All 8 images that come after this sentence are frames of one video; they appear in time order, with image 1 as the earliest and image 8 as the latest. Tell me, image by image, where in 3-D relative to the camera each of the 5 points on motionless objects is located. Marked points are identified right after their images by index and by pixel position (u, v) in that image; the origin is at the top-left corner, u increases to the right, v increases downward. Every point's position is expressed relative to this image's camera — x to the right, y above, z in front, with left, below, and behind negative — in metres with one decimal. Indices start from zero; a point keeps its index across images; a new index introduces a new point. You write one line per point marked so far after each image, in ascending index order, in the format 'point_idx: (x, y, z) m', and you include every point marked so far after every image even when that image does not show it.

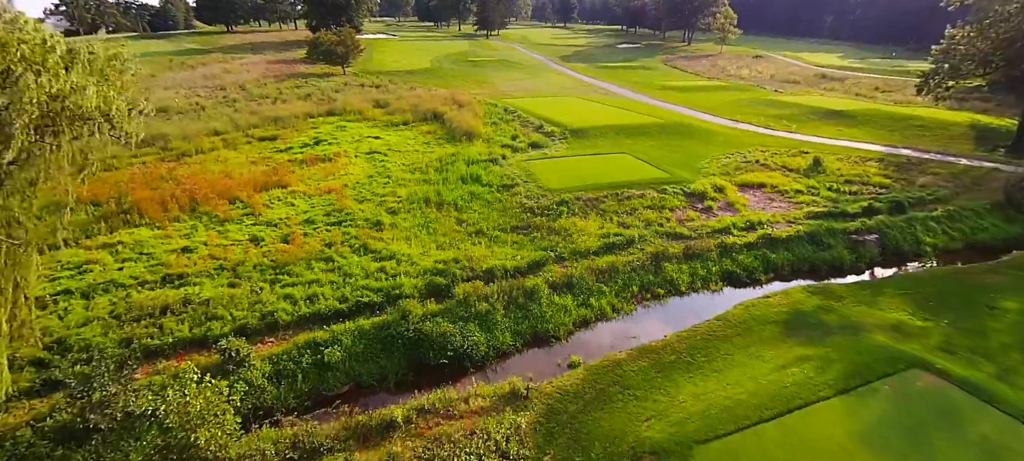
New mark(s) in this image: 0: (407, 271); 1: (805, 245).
0: (-3.1, -1.2, +14.5) m
1: (+10.3, -0.5, +17.6) m
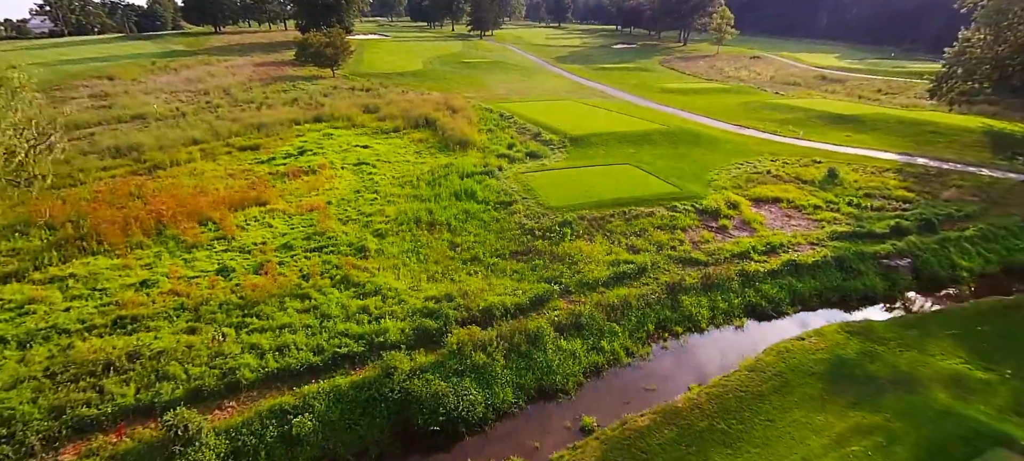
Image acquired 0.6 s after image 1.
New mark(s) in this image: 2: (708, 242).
0: (-3.1, -2.1, +12.8) m
1: (+10.2, -1.3, +16.0) m
2: (+6.9, -0.4, +17.7) m
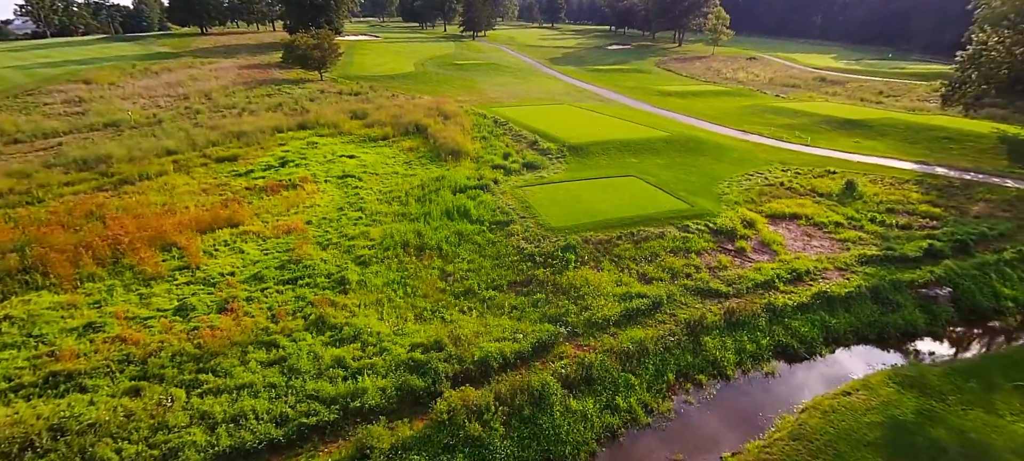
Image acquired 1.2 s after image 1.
0: (-3.1, -2.9, +11.0) m
1: (+10.2, -2.1, +14.4) m
2: (+6.8, -1.2, +16.0) m
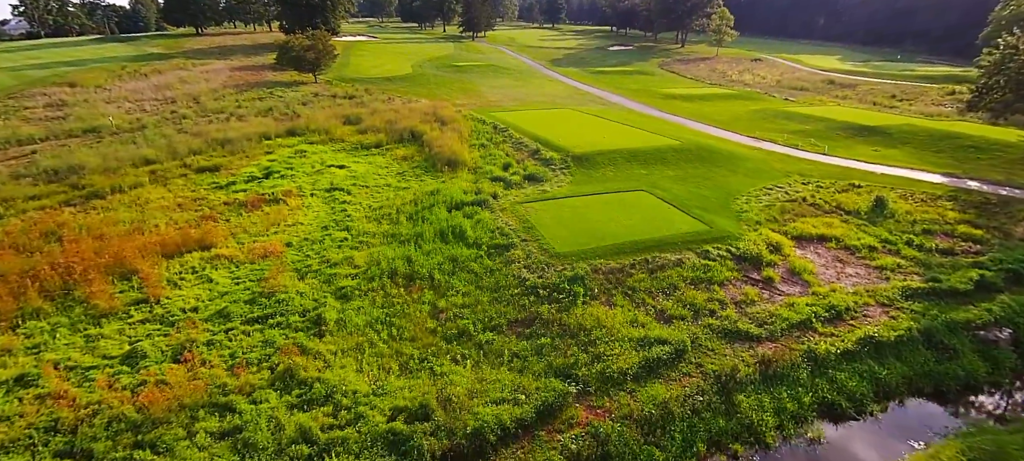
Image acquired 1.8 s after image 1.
0: (-3.0, -3.8, +9.2) m
1: (+10.2, -3.0, +12.6) m
2: (+6.8, -2.1, +14.2) m
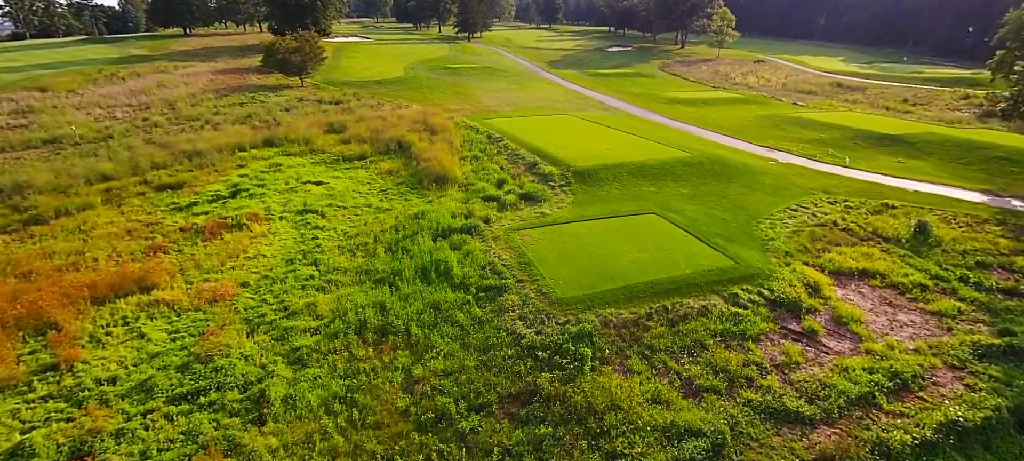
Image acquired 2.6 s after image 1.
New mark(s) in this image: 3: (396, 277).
0: (-3.2, -4.9, +6.6) m
1: (+10.0, -4.1, +10.0) m
2: (+6.7, -3.2, +11.7) m
3: (-3.6, -1.4, +15.5) m
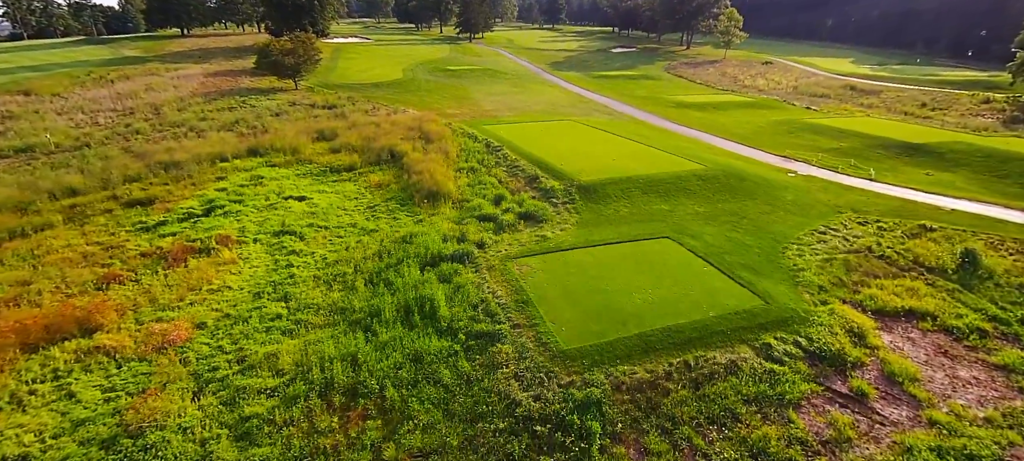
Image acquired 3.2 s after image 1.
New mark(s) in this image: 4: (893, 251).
0: (-3.4, -5.8, +4.6) m
1: (+9.9, -5.0, +8.0) m
2: (+6.5, -4.2, +9.6) m
3: (-3.7, -2.4, +13.5) m
4: (+13.6, -0.7, +18.0) m
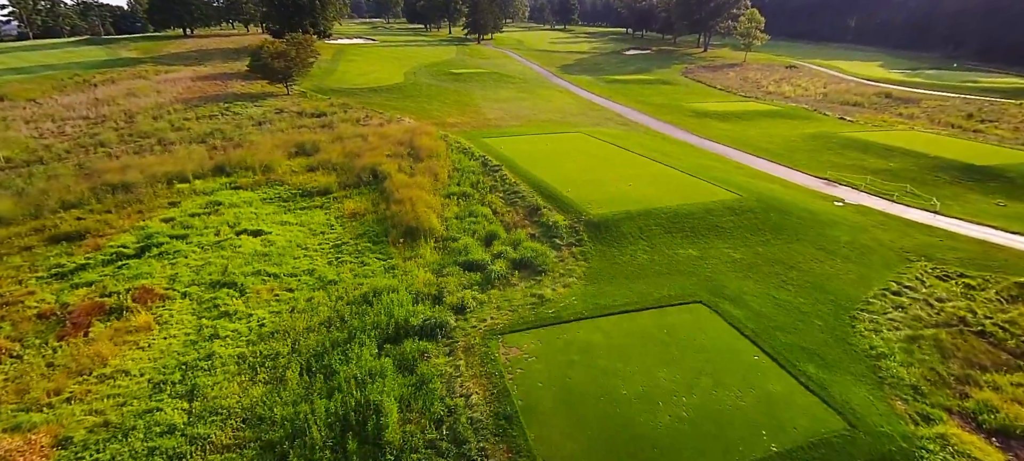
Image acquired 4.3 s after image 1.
0: (-4.0, -7.5, +0.8) m
1: (+9.3, -6.8, +3.9) m
2: (+6.0, -5.9, +5.6) m
3: (-4.1, -4.0, +9.7) m
4: (+13.2, -2.5, +13.8) m
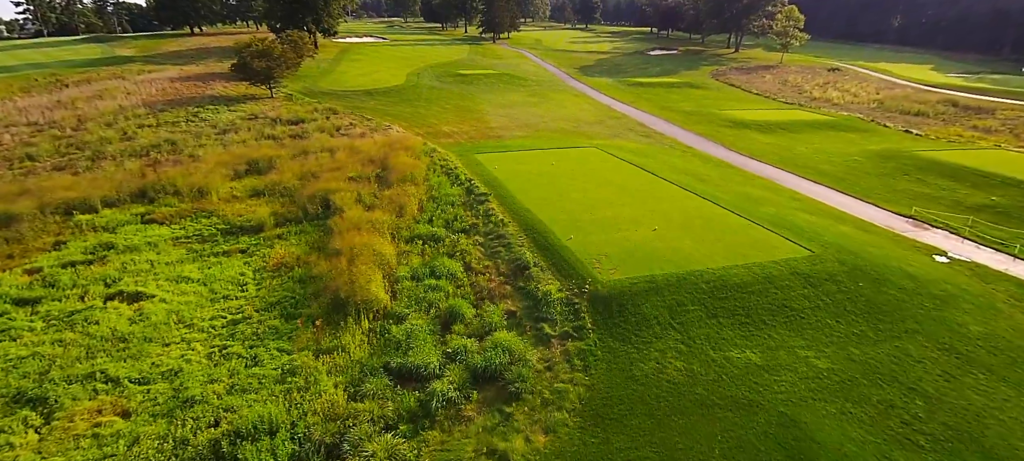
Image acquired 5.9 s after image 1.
0: (-5.7, -9.4, -4.8) m
1: (+7.8, -9.0, -2.2) m
2: (+4.6, -8.0, -0.4) m
3: (-5.3, -5.9, +4.1) m
4: (+12.2, -4.8, +7.5) m
